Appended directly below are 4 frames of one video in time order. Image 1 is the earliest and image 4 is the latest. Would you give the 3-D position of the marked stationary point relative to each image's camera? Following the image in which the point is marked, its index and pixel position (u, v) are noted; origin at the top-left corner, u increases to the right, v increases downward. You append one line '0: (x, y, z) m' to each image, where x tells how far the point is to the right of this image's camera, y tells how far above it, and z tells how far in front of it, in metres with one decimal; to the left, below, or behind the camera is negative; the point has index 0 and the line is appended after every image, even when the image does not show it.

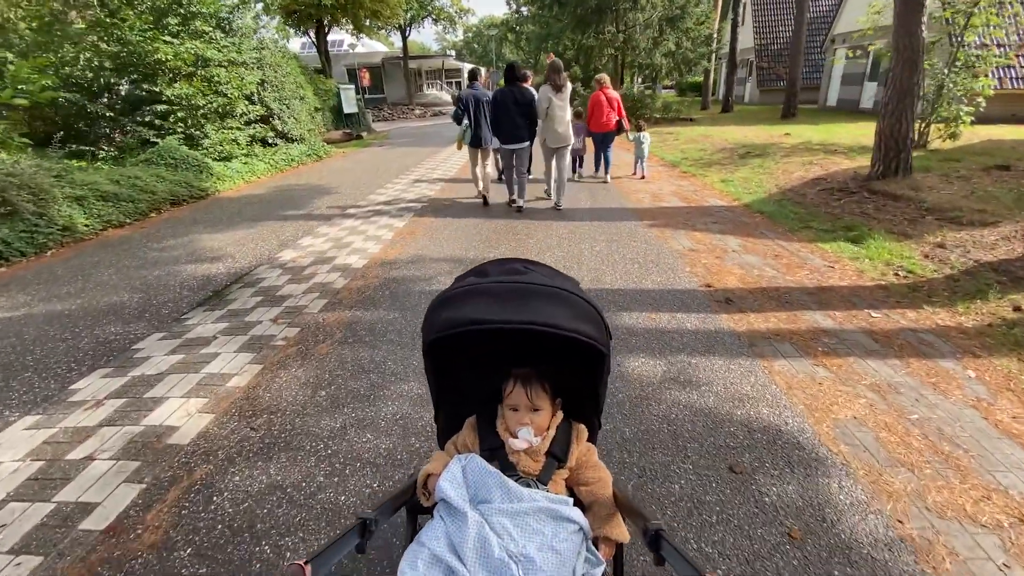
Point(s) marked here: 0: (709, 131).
0: (+6.0, +4.8, +16.3) m
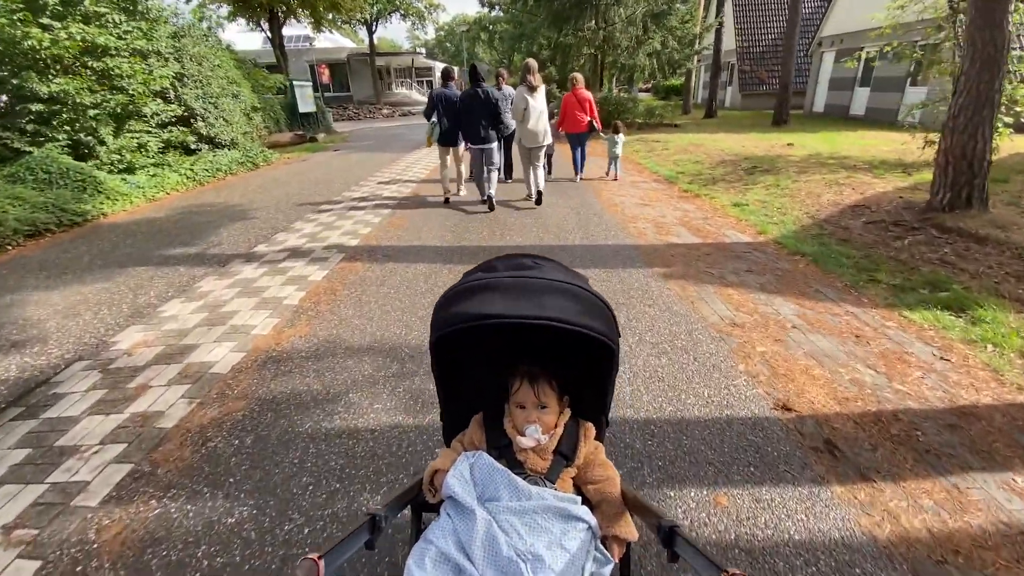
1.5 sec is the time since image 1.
0: (+5.2, +4.1, +14.7) m
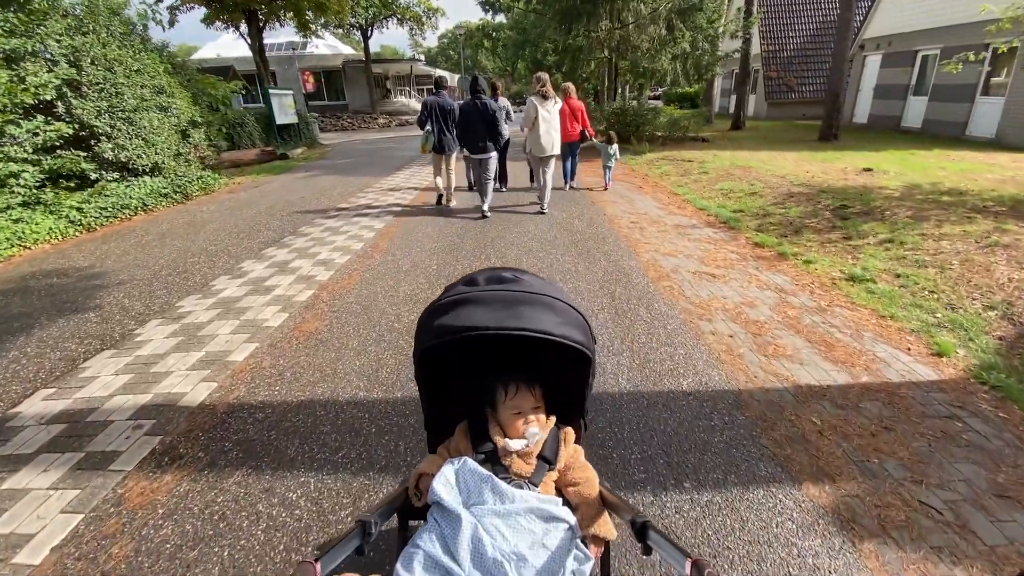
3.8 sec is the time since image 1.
0: (+5.2, +2.9, +11.9) m
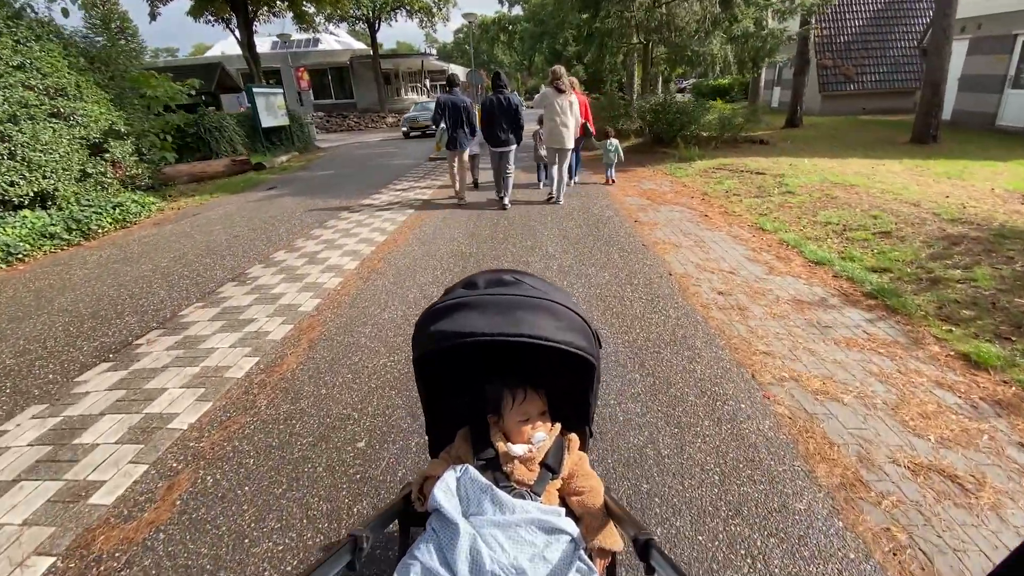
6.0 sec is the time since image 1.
0: (+5.5, +2.0, +9.1) m
